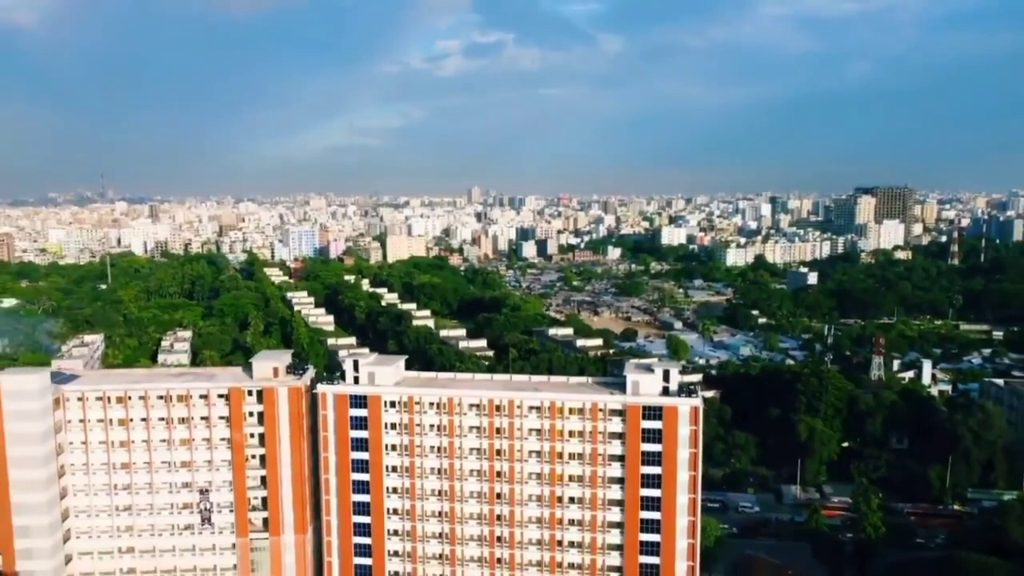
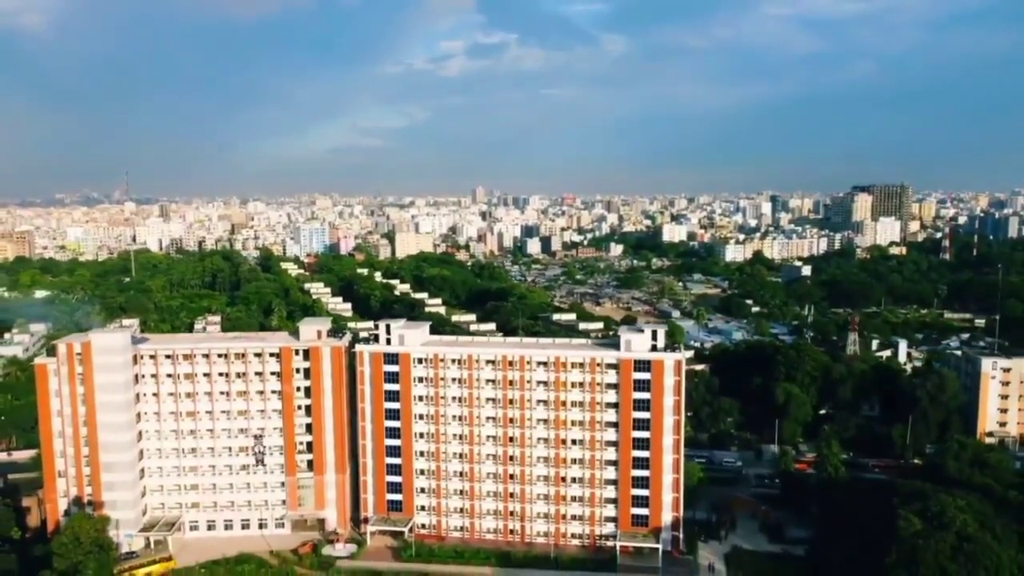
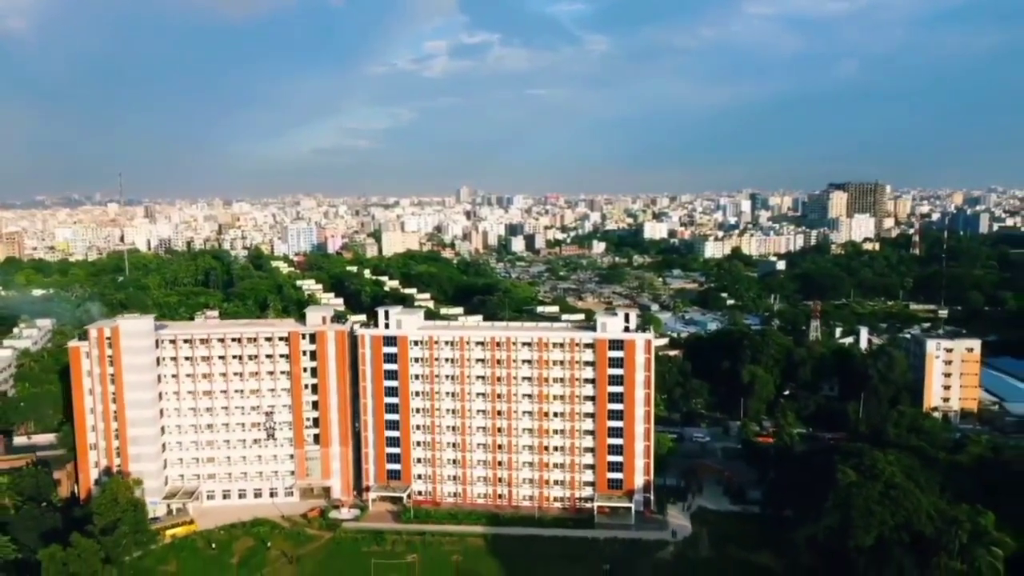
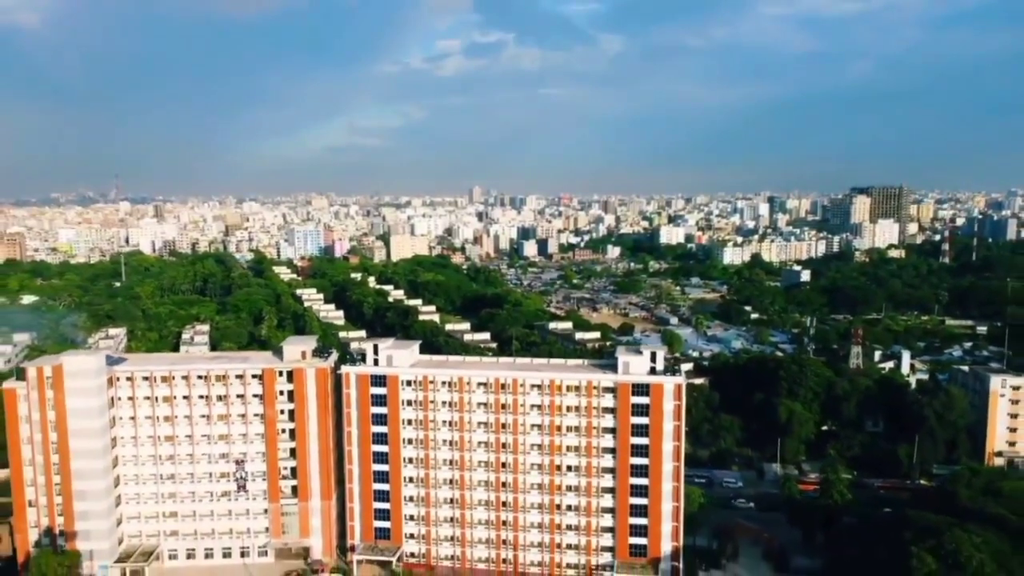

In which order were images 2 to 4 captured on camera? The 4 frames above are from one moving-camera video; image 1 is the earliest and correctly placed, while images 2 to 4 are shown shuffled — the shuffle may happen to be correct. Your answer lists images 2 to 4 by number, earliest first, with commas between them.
4, 2, 3
